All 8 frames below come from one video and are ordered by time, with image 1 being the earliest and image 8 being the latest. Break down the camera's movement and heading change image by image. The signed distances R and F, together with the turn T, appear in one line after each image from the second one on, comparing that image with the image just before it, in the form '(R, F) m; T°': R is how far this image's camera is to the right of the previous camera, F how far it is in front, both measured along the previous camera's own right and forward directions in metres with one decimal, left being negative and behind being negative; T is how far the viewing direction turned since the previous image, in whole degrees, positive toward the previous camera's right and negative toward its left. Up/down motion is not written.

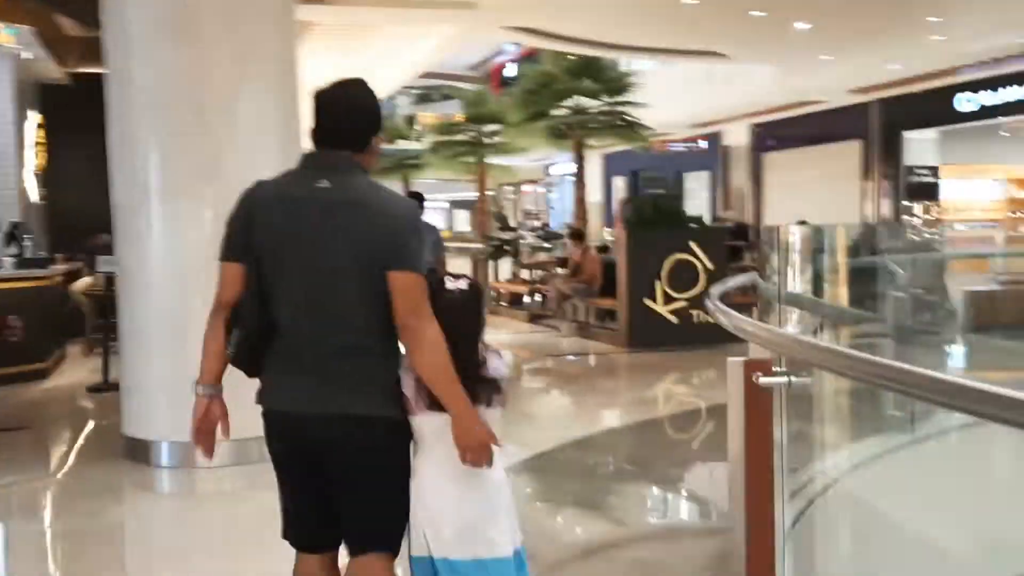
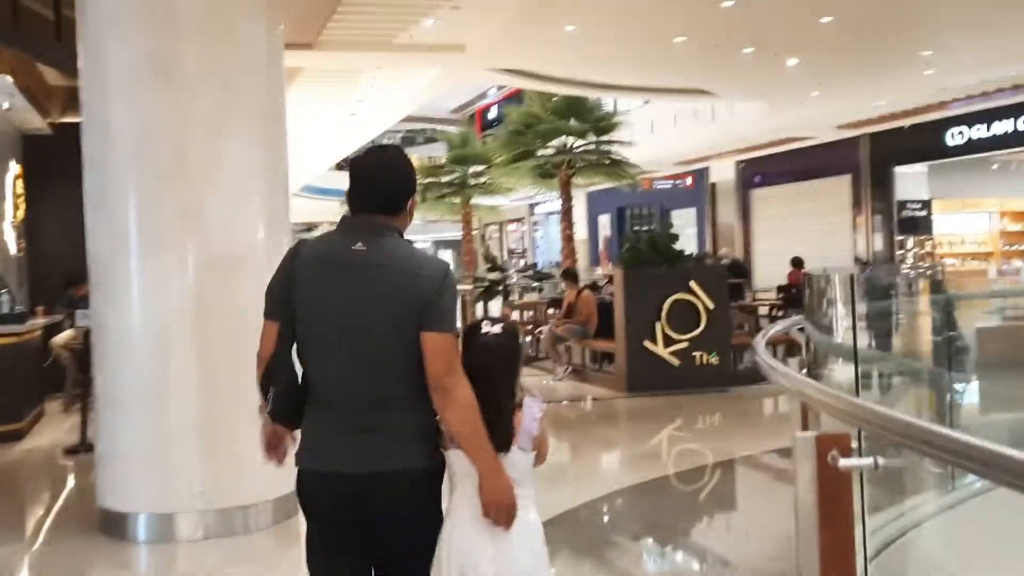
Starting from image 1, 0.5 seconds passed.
(0.0, +0.2) m; +1°
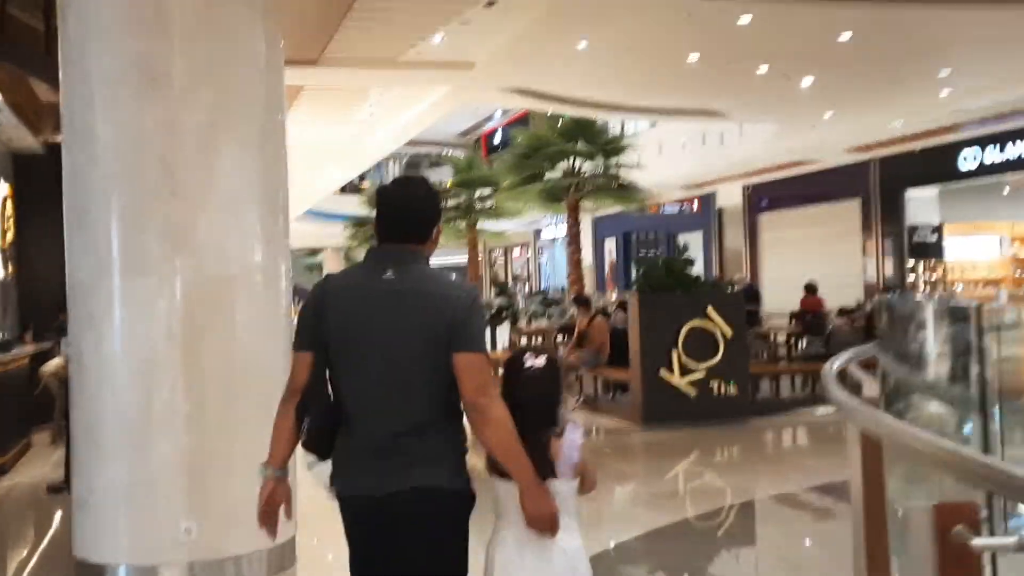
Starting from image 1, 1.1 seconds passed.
(-0.1, +0.3) m; 0°
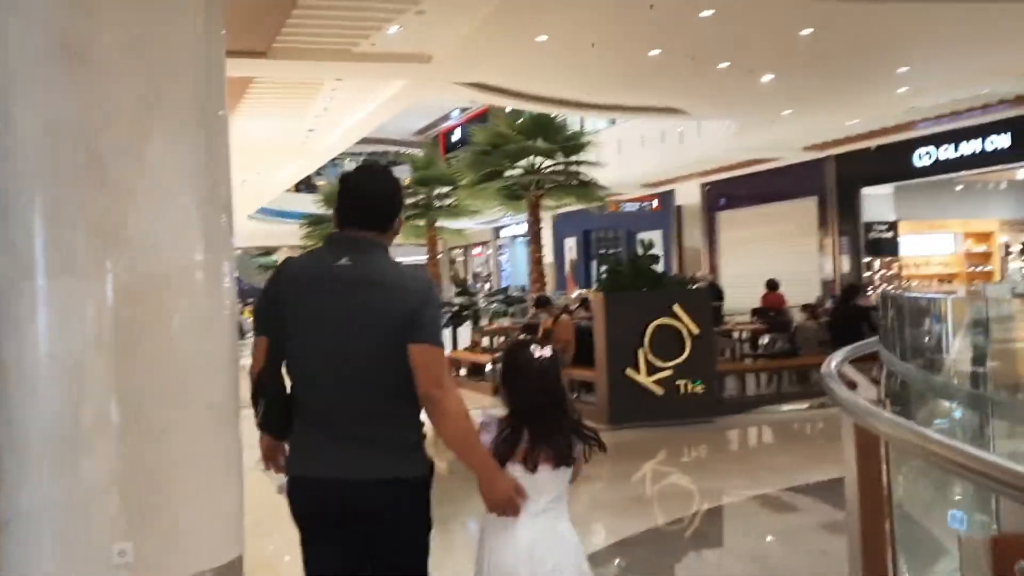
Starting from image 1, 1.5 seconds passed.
(0.0, +0.2) m; +2°
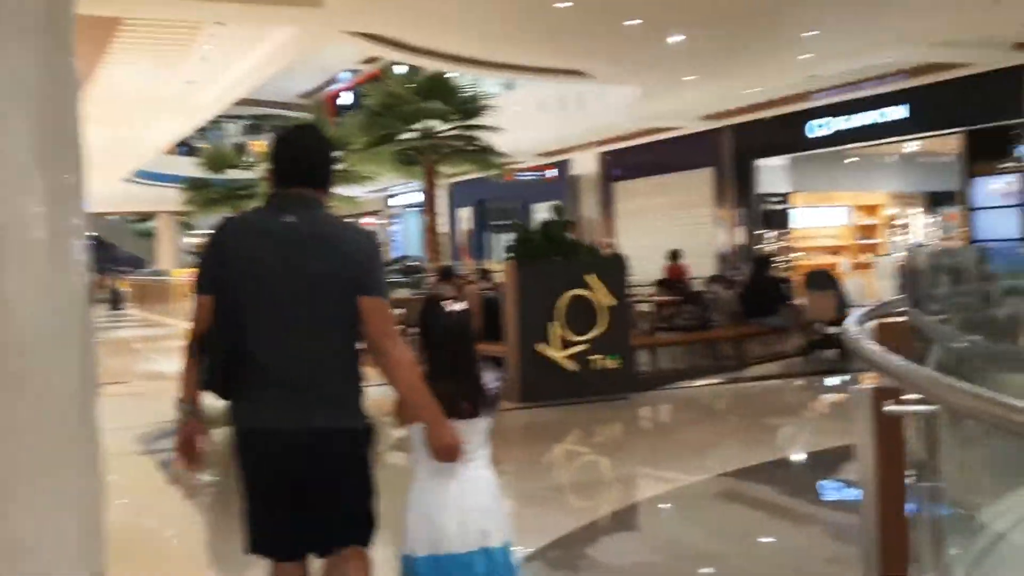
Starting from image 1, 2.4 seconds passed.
(-0.1, +0.5) m; +6°
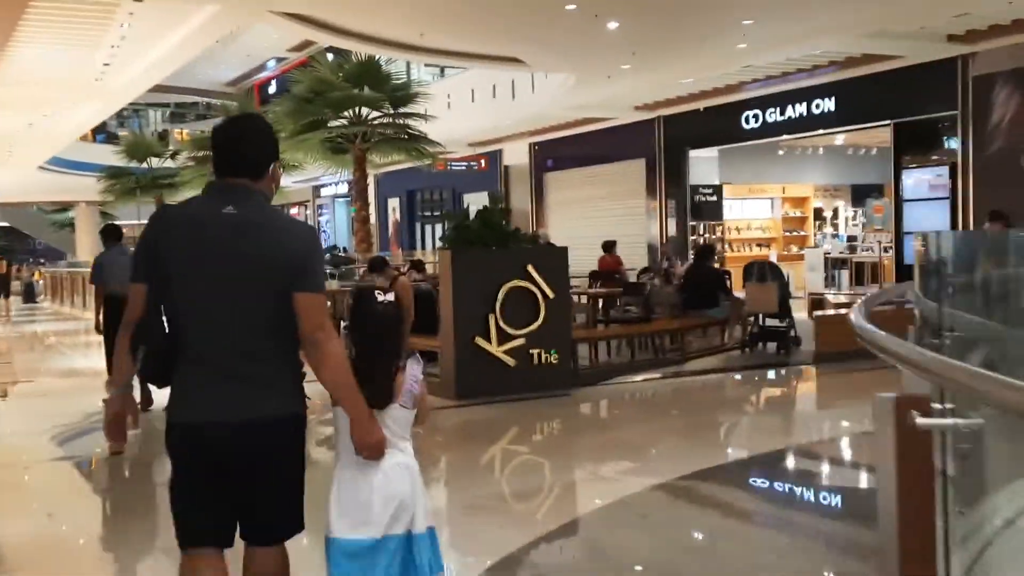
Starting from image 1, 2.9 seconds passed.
(0.0, +0.3) m; +4°
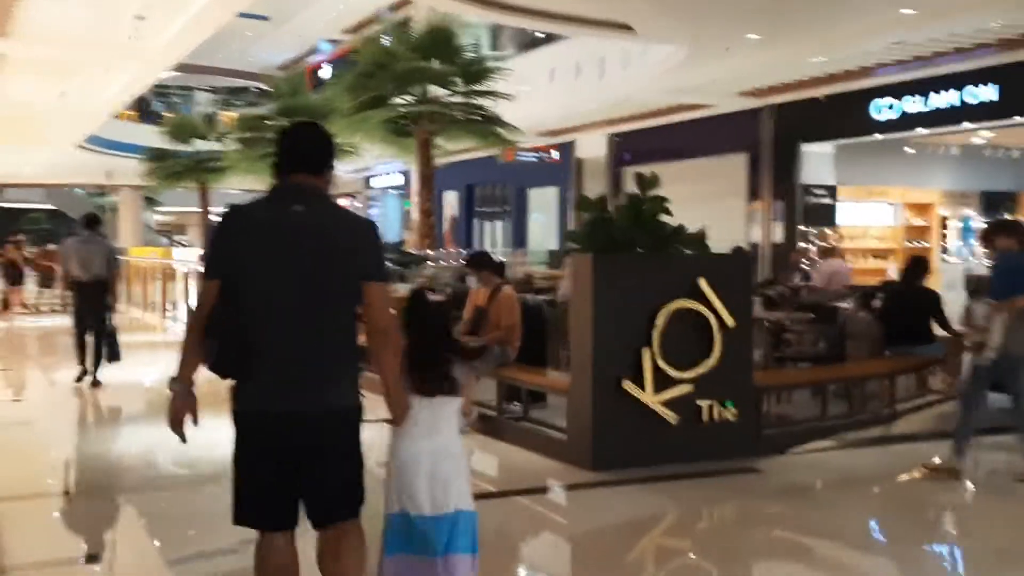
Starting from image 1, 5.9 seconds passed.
(-0.6, +1.9) m; -2°
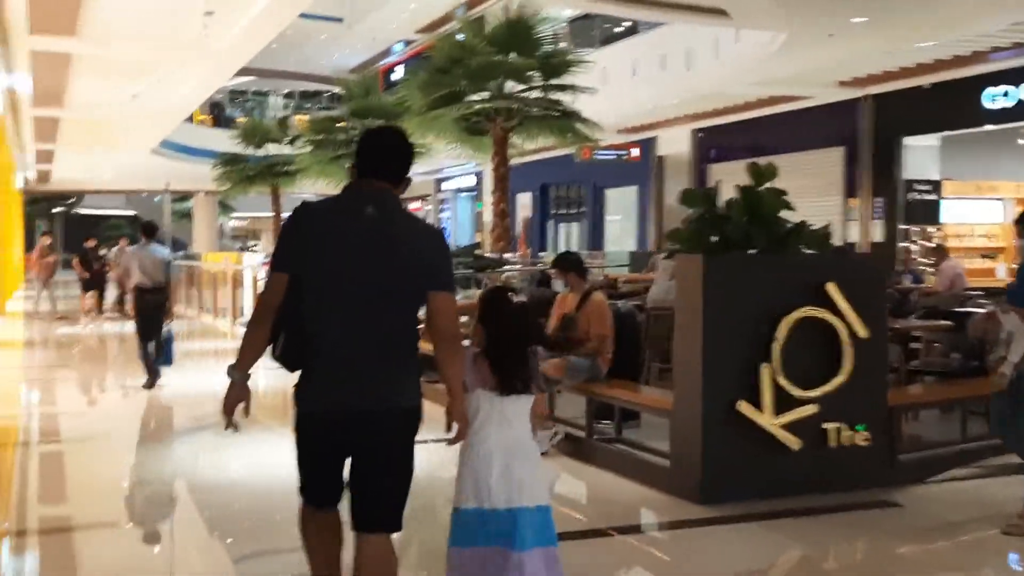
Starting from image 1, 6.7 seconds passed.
(-0.1, +0.6) m; -4°
